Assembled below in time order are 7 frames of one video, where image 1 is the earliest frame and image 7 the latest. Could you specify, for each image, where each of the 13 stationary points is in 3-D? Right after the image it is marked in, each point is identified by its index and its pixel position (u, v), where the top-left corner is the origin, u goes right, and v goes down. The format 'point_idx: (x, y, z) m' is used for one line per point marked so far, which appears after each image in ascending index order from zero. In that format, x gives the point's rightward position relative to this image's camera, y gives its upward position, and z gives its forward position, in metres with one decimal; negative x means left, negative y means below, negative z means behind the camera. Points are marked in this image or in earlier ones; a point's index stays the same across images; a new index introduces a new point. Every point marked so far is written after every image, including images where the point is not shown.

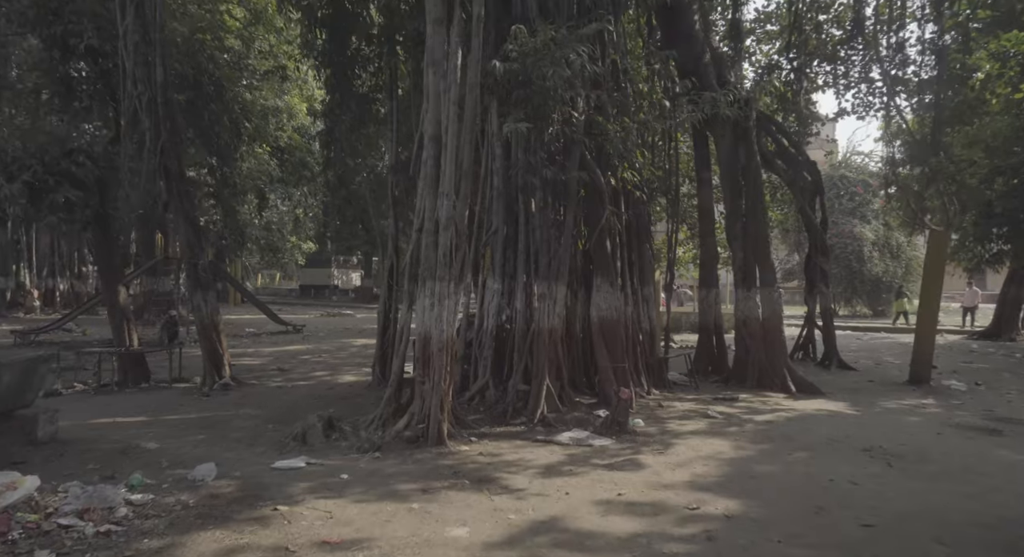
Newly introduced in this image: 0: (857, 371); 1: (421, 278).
0: (+4.3, -1.1, +8.5) m
1: (-0.7, 0.0, +4.9) m
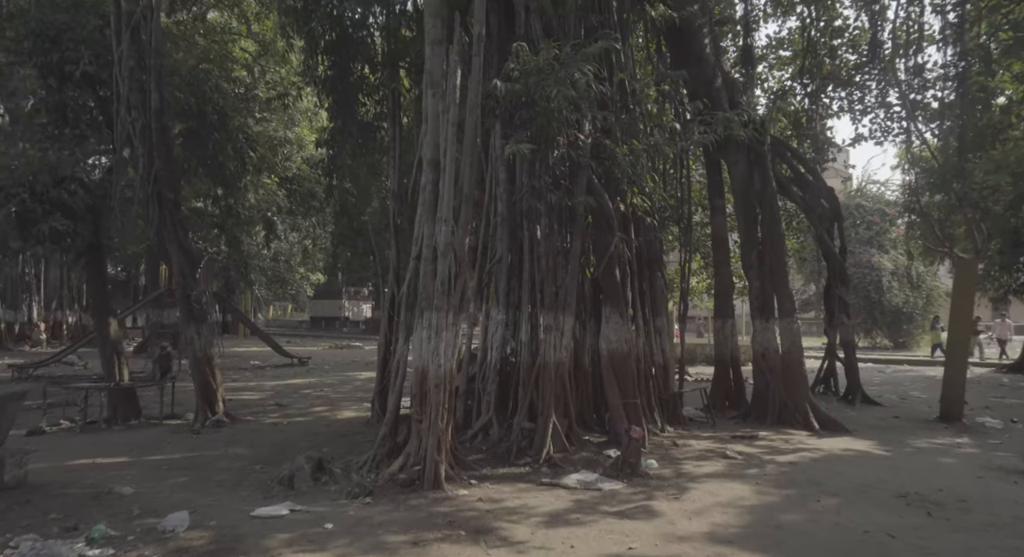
0: (+4.4, -1.5, +8.1) m
1: (-0.6, -0.2, +4.6) m
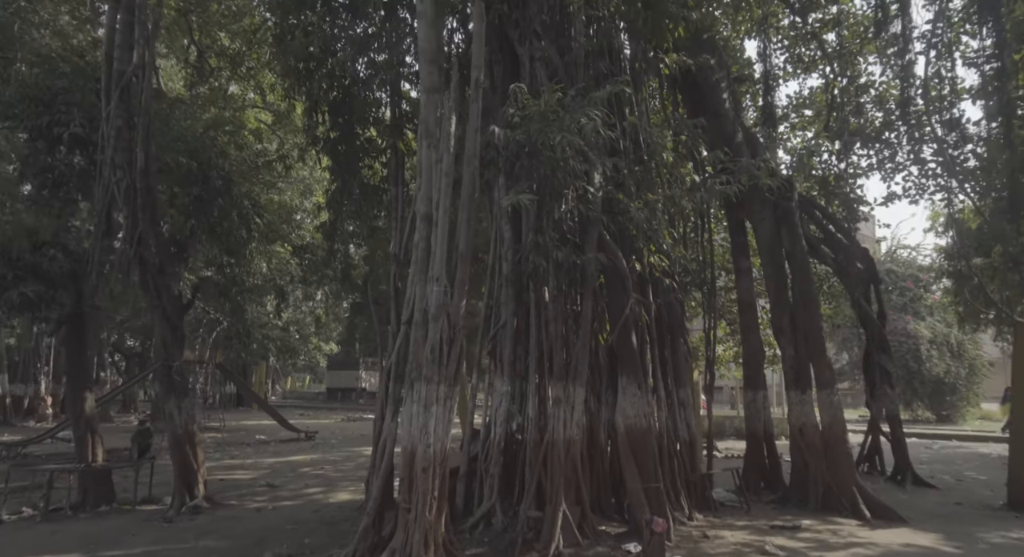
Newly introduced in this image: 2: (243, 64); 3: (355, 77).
0: (+4.5, -2.2, +7.2) m
1: (-0.6, -0.6, +4.1) m
2: (-4.4, +3.5, +11.1) m
3: (-1.6, +2.0, +6.9) m
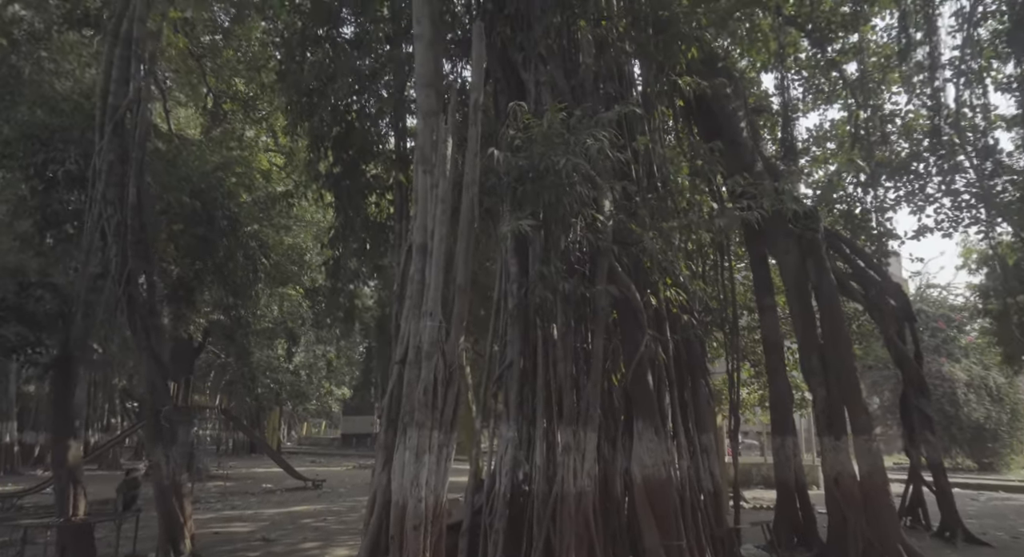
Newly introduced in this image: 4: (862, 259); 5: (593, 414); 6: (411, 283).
0: (+4.6, -2.6, +6.6) m
1: (-0.6, -0.8, +3.7) m
2: (-4.2, +2.8, +11.1) m
3: (-1.5, +1.7, +6.7) m
4: (+3.8, +0.2, +7.4) m
5: (+0.5, -0.9, +4.4) m
6: (-0.6, 0.0, +3.9) m
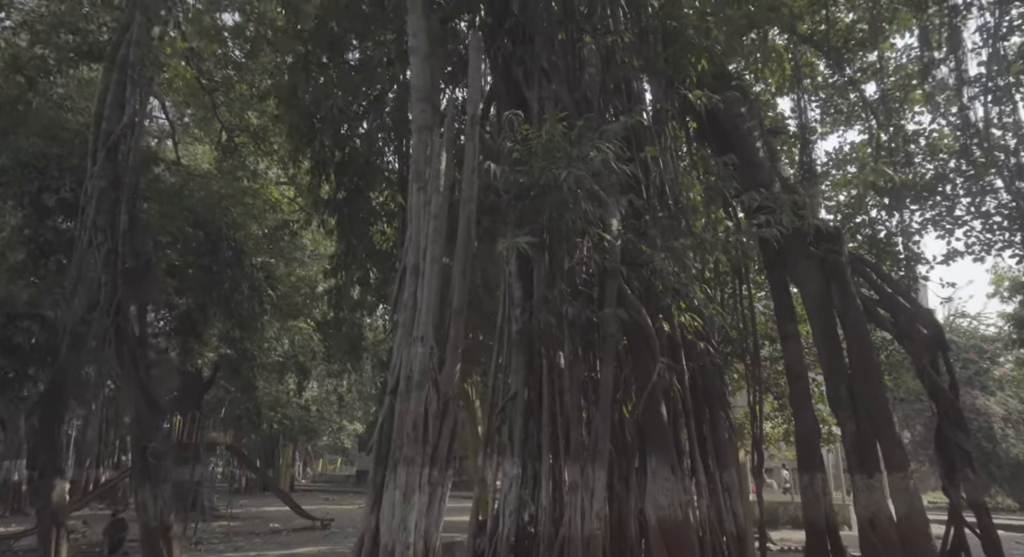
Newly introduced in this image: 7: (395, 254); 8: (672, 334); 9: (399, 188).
0: (+4.7, -2.8, +6.1) m
1: (-0.6, -0.9, +3.4) m
2: (-4.0, +2.3, +11.0) m
3: (-1.5, +1.4, +6.6) m
4: (+3.9, -0.1, +7.0) m
5: (+0.5, -1.0, +4.1) m
6: (-0.6, -0.1, +3.6) m
7: (-1.3, +0.3, +7.4) m
8: (+1.1, -0.4, +4.6) m
9: (-1.1, +0.9, +6.5) m
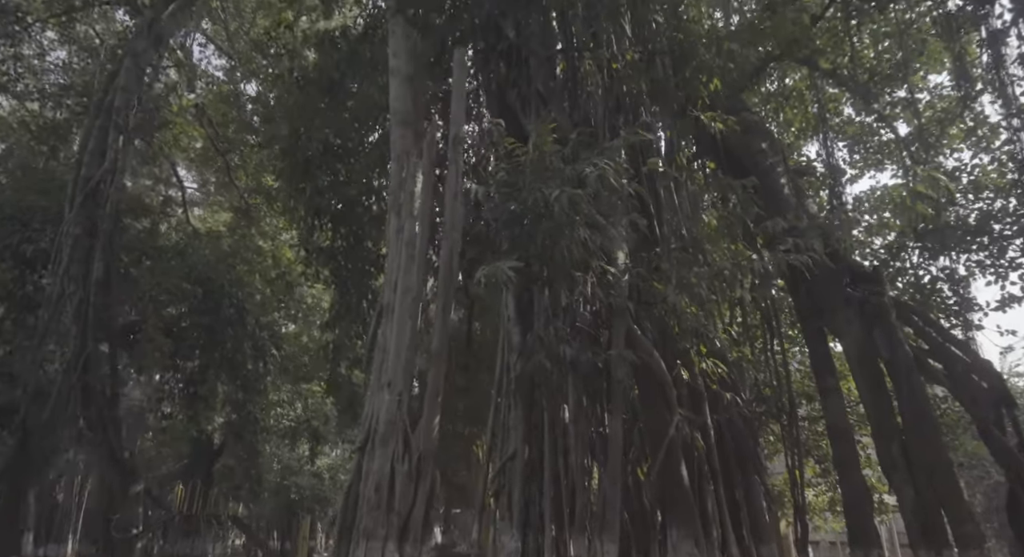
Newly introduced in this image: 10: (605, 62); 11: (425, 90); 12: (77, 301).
0: (+4.8, -3.1, +5.1) m
1: (-0.7, -1.1, +2.9) m
2: (-3.7, +1.3, +10.9) m
3: (-1.4, +0.9, +6.3) m
4: (+4.0, -0.5, +6.3) m
5: (+0.5, -1.2, +3.4) m
6: (-0.6, -0.3, +3.2) m
7: (-1.2, -0.3, +6.9) m
8: (+1.1, -0.6, +4.0) m
9: (-1.0, +0.4, +6.2) m
10: (+0.6, +1.4, +4.4) m
11: (-0.5, +1.1, +3.9) m
12: (-3.0, -0.2, +4.8) m
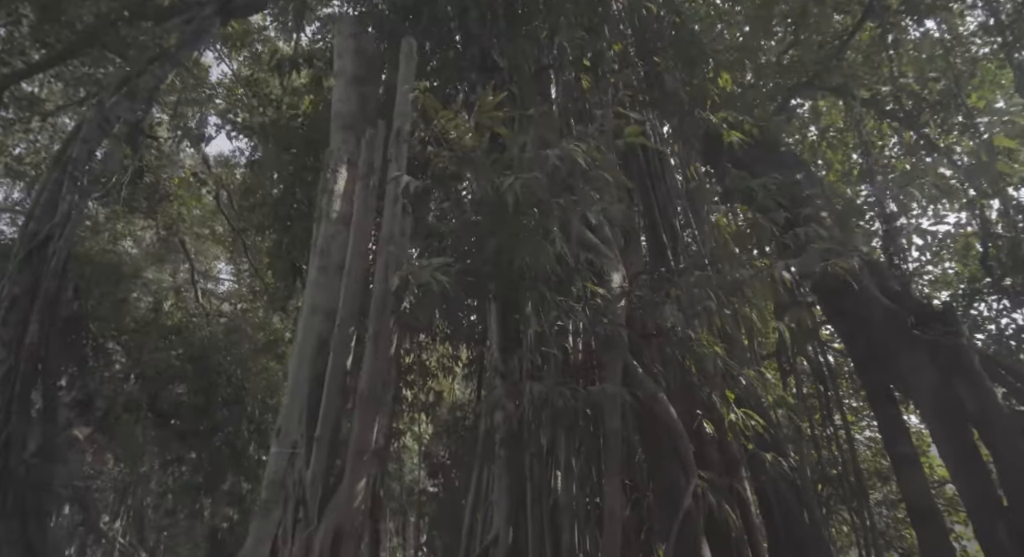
0: (+4.8, -3.2, +3.6) m
1: (-0.9, -1.1, +2.0) m
2: (-3.4, +0.1, +10.5) m
3: (-1.4, +0.4, +5.7) m
4: (+4.0, -0.8, +5.2) m
5: (+0.4, -1.3, +2.5) m
6: (-0.8, -0.4, +2.4) m
7: (-1.1, -0.9, +6.2) m
8: (+1.0, -0.7, +3.1) m
9: (-1.0, -0.1, +5.5) m
10: (+0.5, +1.2, +3.8) m
11: (-0.7, +0.9, +3.3) m
12: (-3.1, -0.5, +4.2) m
